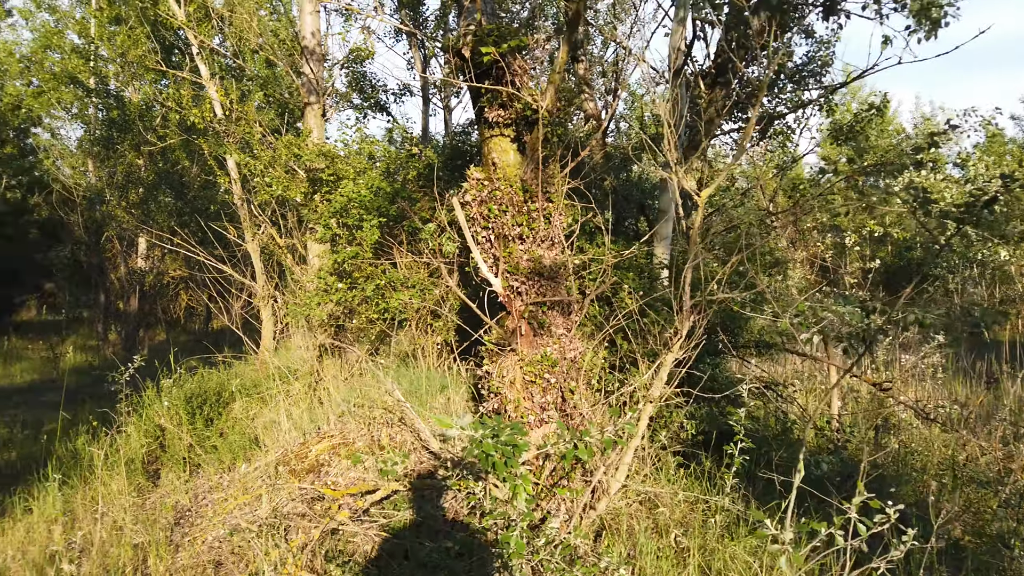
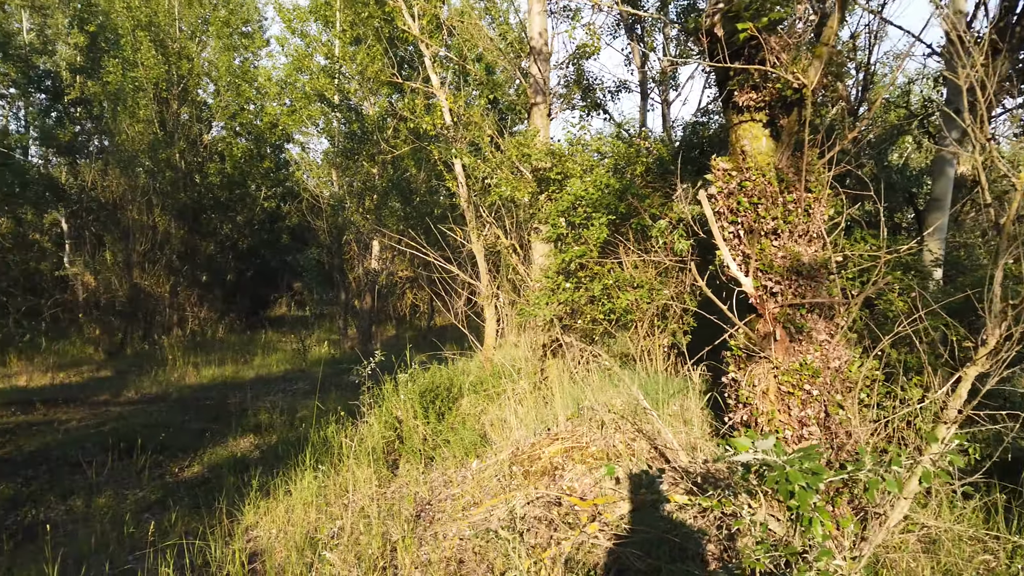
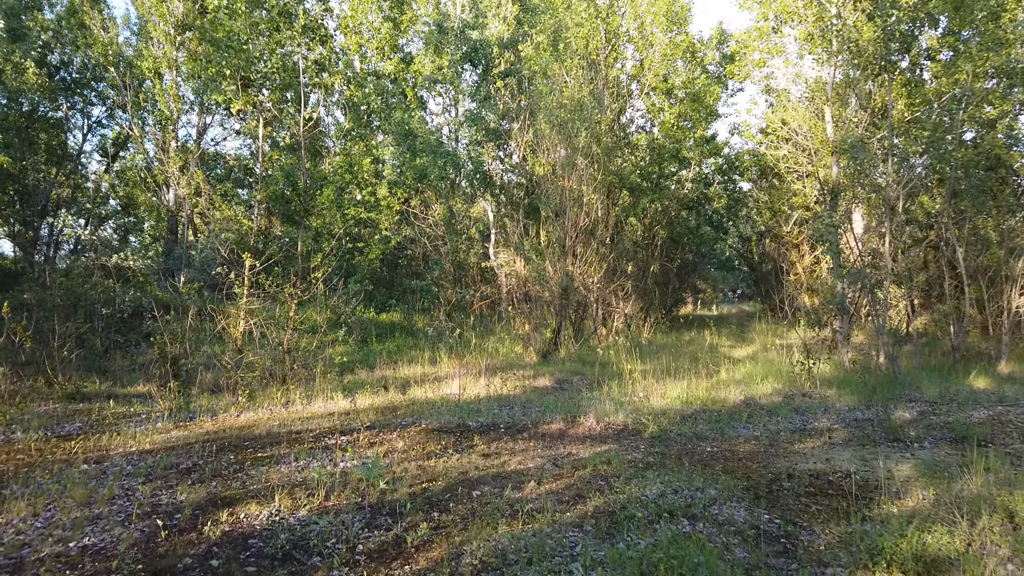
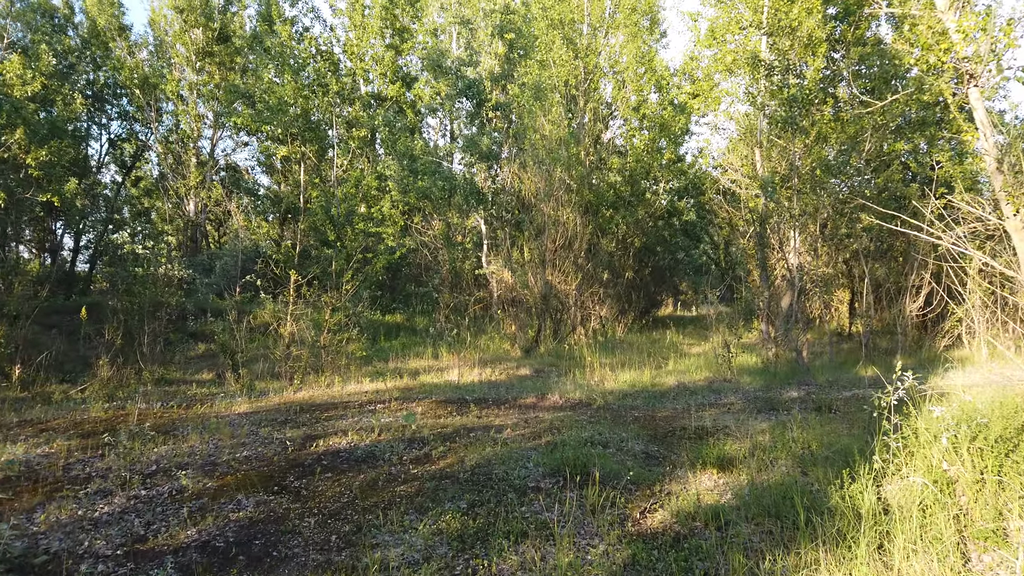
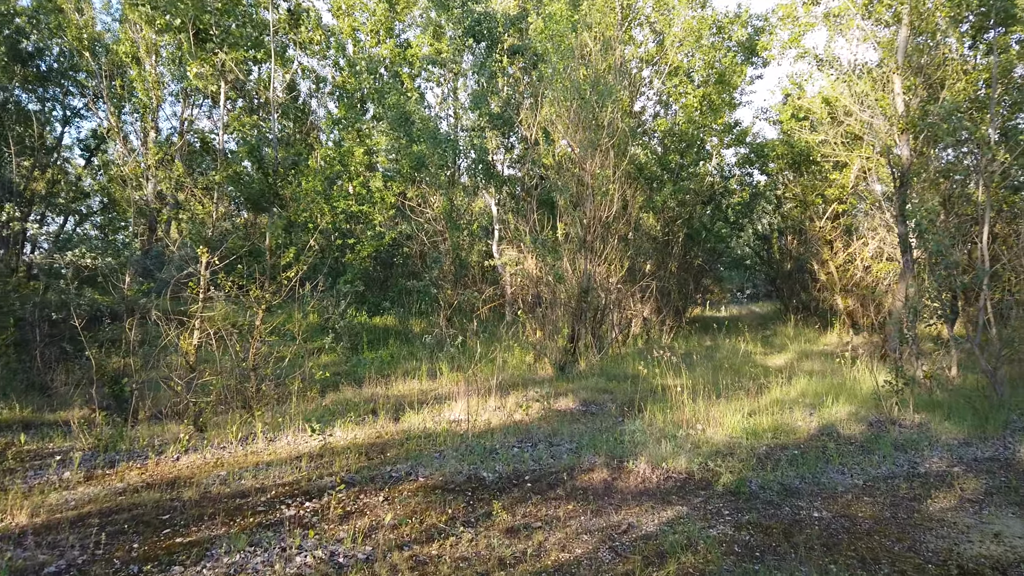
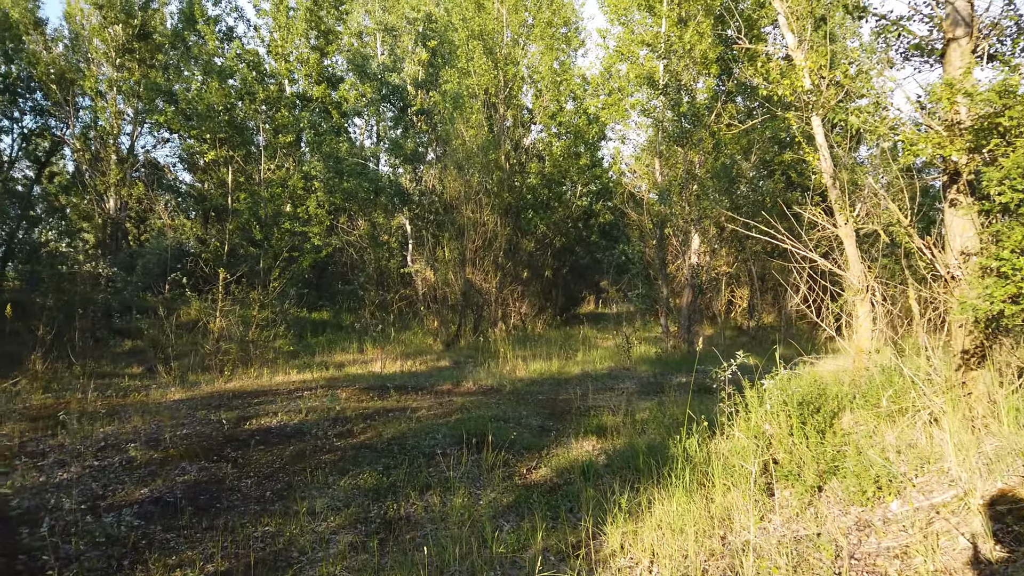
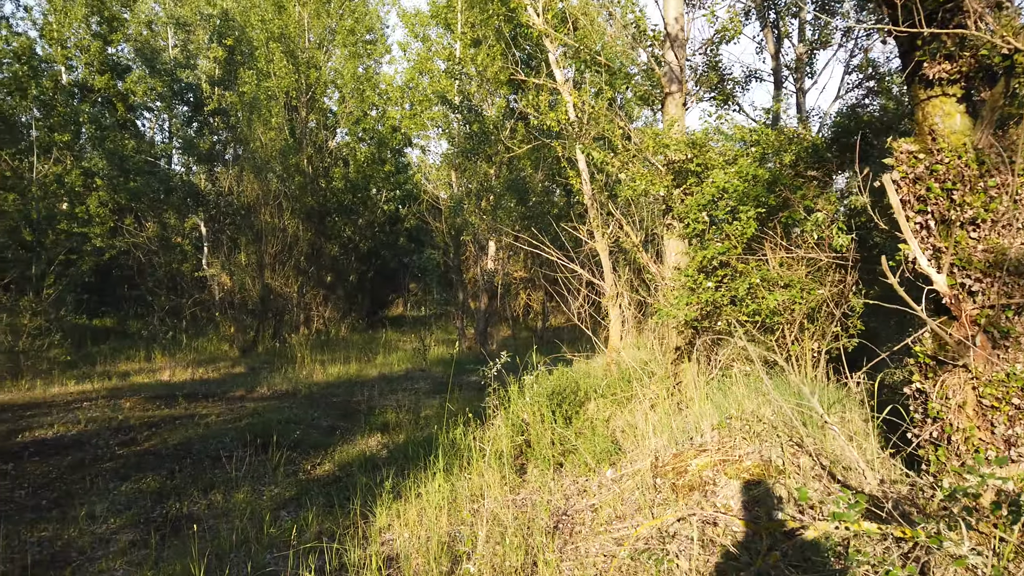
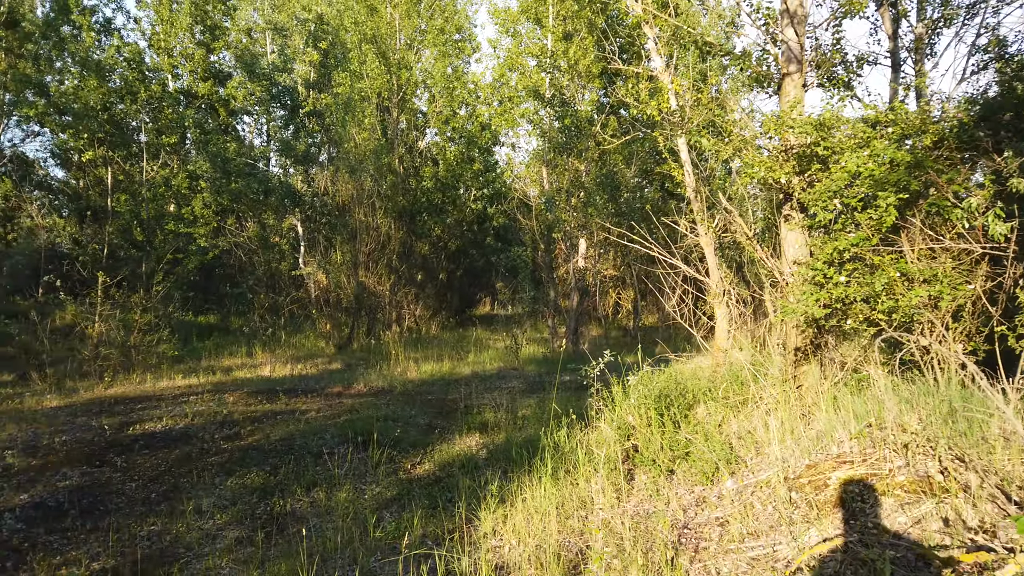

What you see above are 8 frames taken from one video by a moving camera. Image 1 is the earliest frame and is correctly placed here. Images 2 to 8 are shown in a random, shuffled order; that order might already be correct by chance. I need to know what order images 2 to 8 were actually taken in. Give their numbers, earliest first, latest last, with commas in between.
2, 7, 8, 6, 4, 3, 5
